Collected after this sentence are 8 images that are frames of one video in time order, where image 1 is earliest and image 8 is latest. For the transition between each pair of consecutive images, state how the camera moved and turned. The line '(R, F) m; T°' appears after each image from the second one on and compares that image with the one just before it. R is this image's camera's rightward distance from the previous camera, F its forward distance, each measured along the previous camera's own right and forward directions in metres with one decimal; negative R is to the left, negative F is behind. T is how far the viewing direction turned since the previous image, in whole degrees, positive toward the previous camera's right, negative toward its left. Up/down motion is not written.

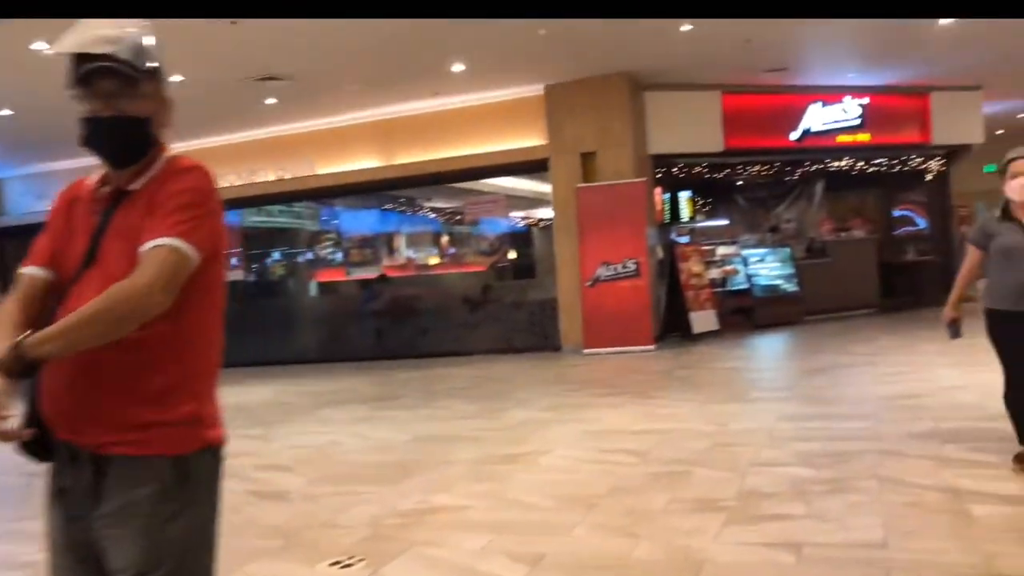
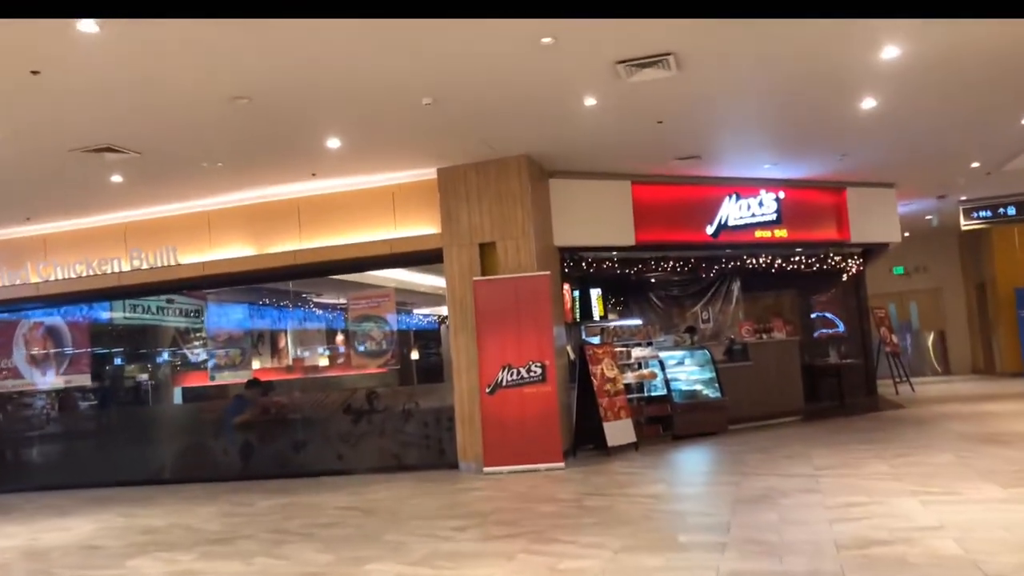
(+0.3, +1.2) m; +6°
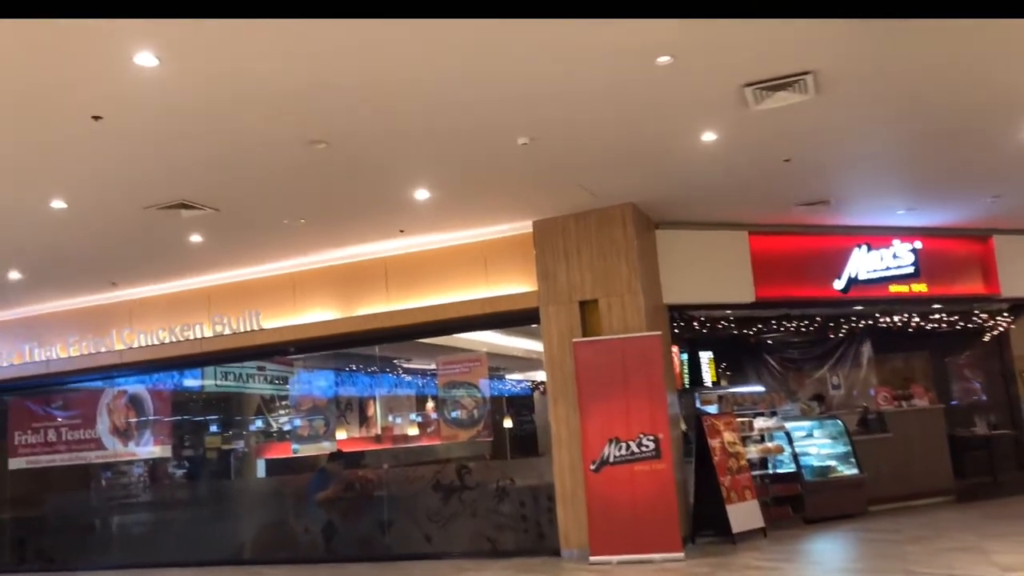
(-0.1, +0.9) m; -6°
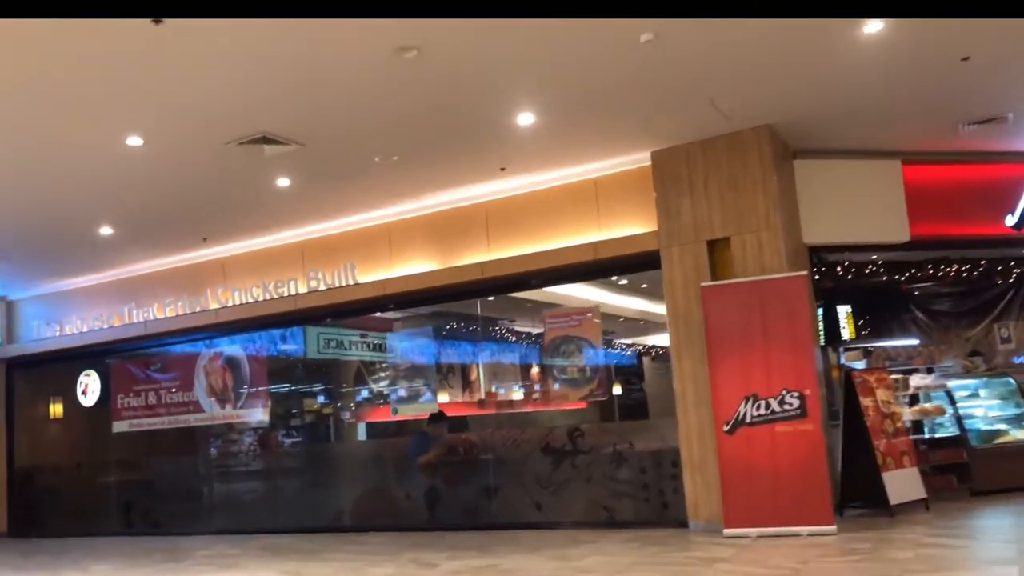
(-0.1, +0.8) m; -7°
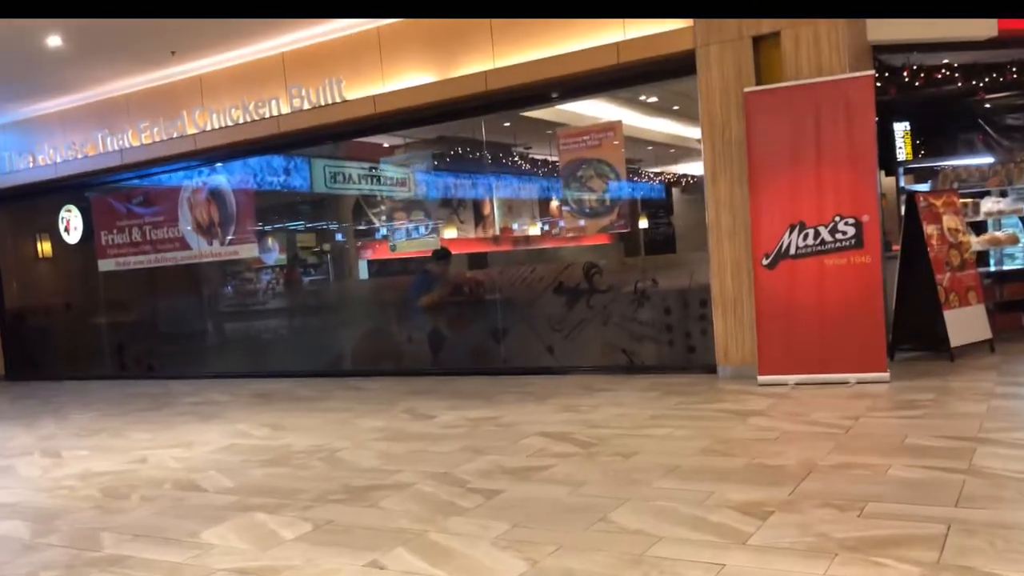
(+0.2, +1.0) m; -2°
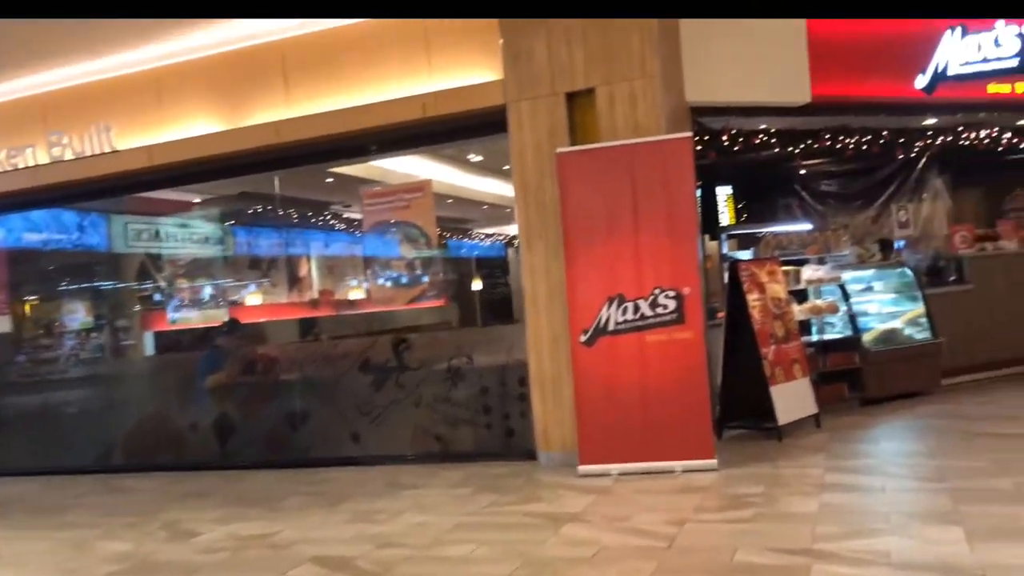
(+0.4, +0.7) m; +10°
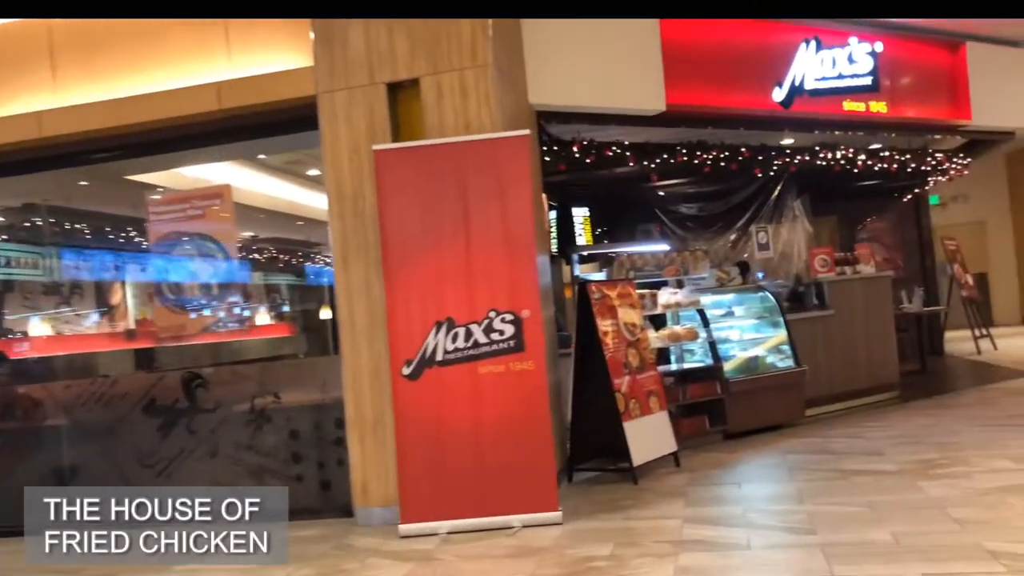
(+0.3, +0.8) m; +8°
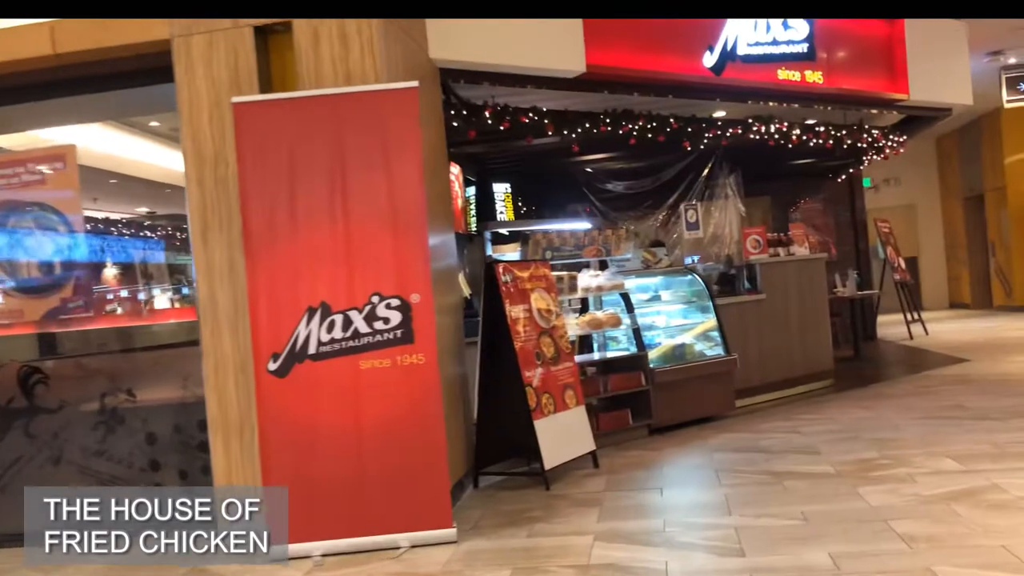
(+0.2, +0.6) m; +4°
